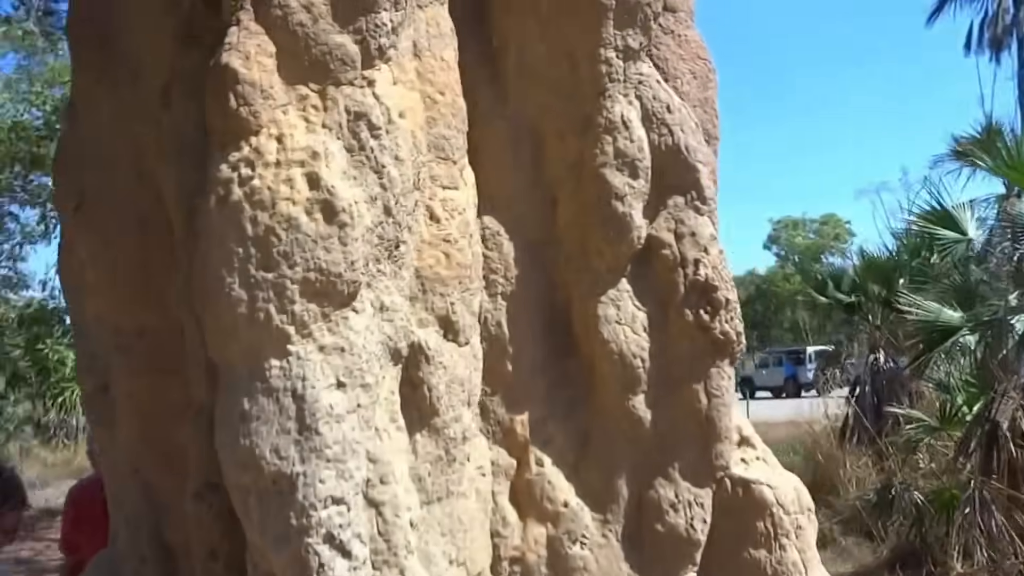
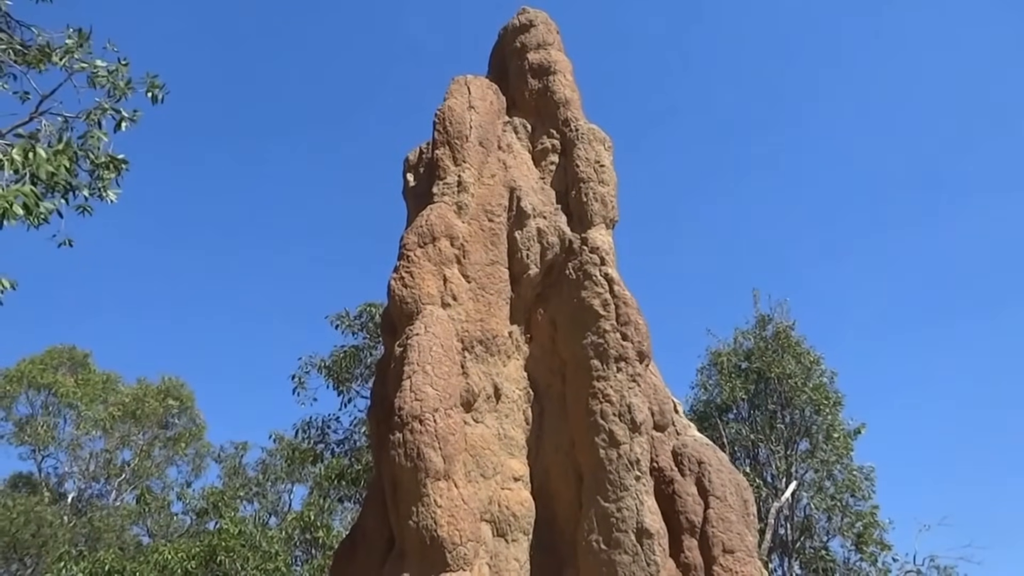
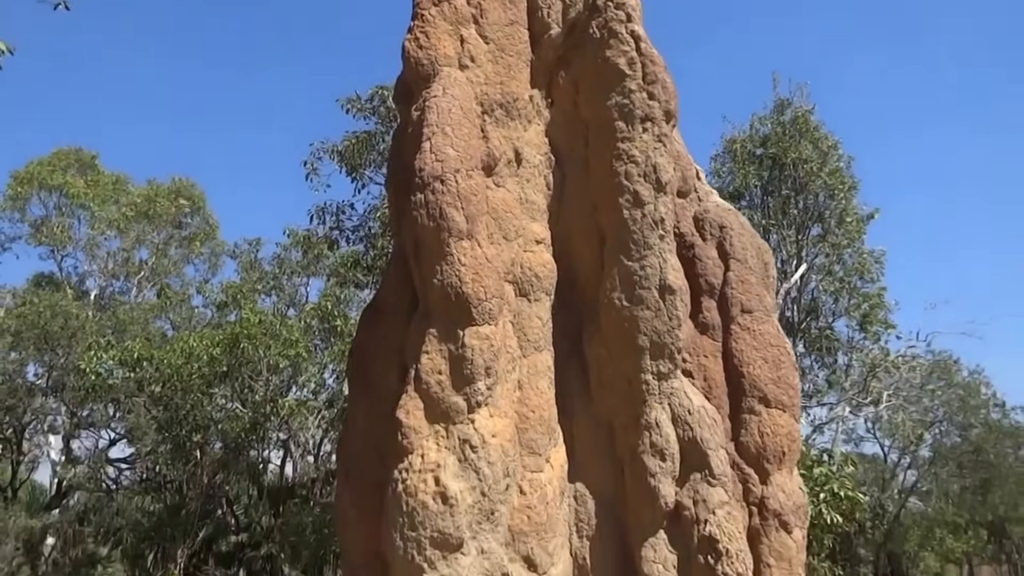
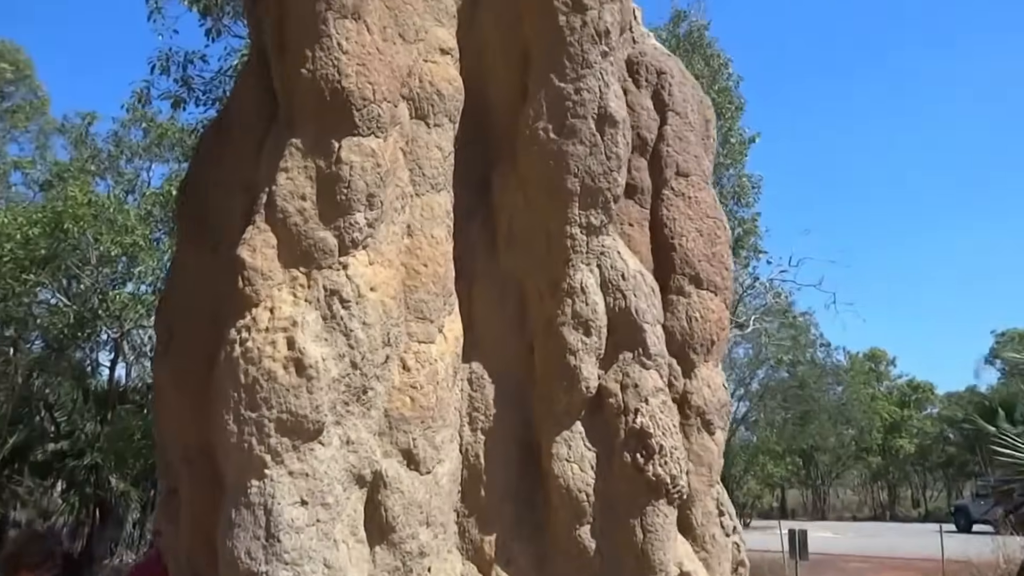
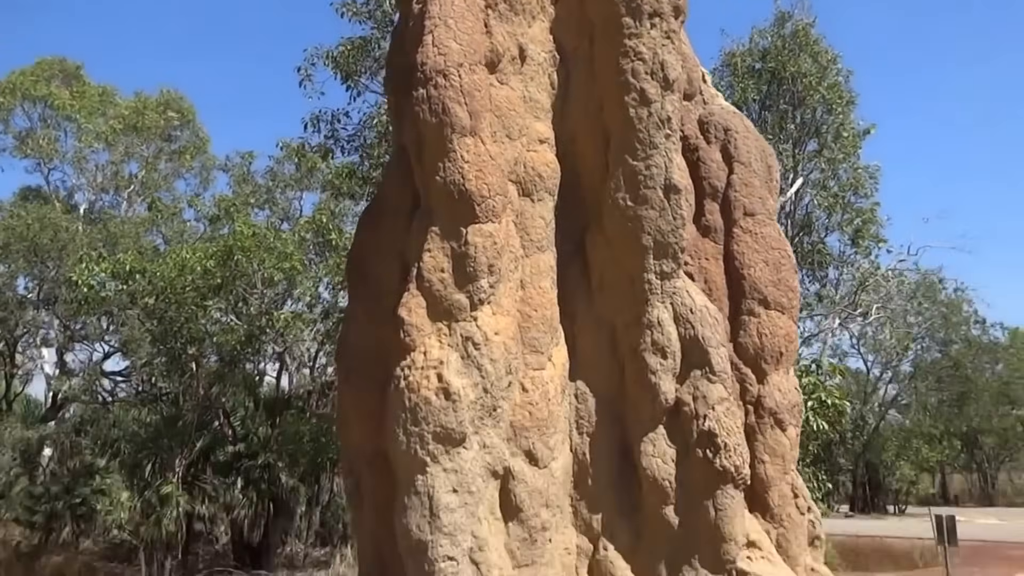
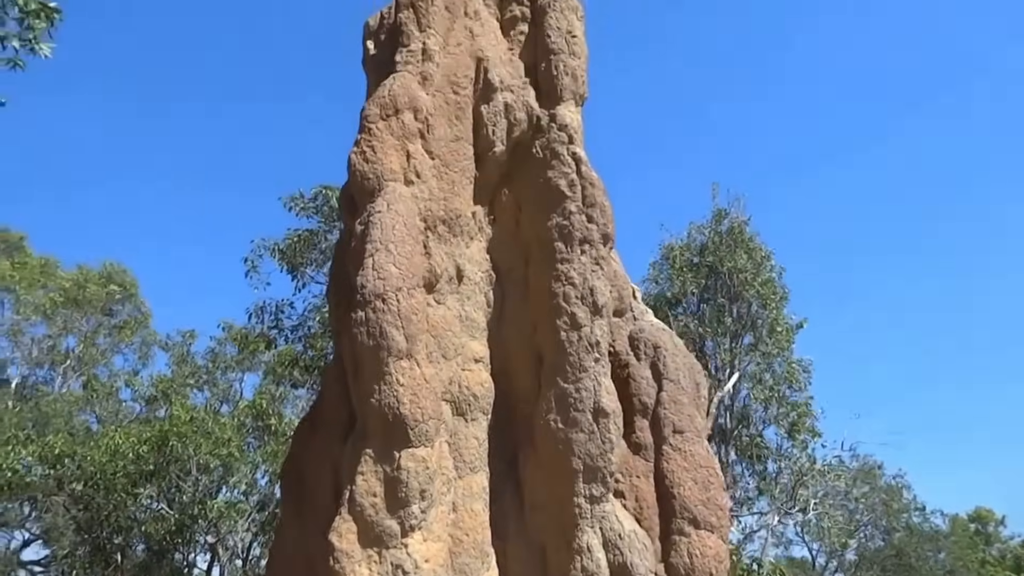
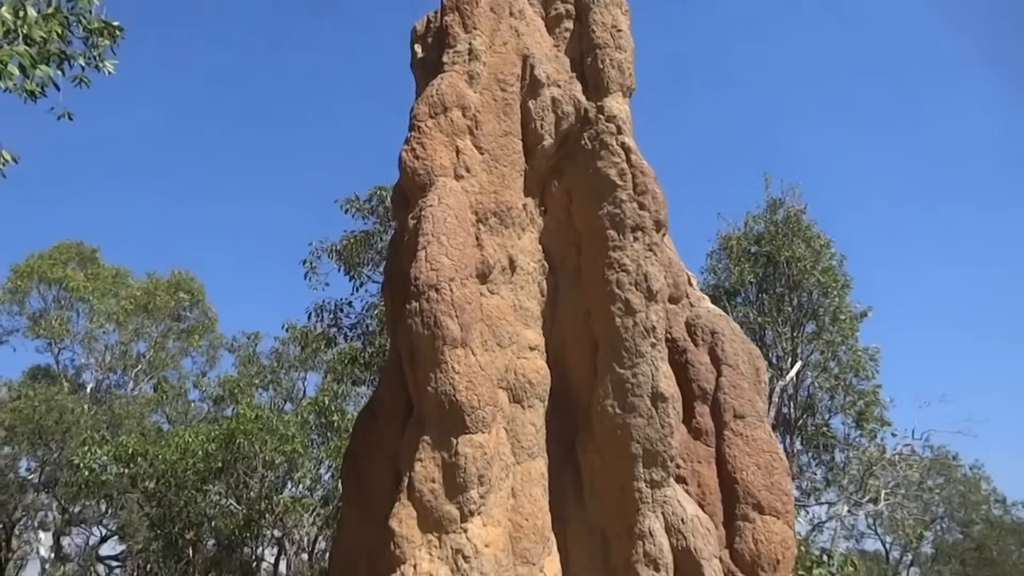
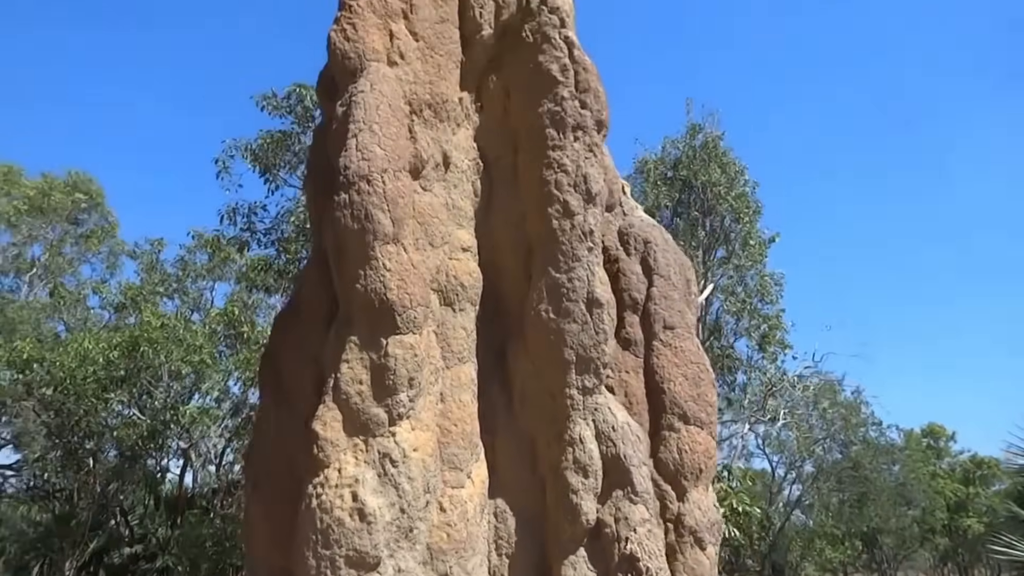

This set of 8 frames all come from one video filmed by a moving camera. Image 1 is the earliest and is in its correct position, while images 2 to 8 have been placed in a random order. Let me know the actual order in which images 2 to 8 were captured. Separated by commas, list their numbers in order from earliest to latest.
4, 8, 6, 2, 7, 3, 5
